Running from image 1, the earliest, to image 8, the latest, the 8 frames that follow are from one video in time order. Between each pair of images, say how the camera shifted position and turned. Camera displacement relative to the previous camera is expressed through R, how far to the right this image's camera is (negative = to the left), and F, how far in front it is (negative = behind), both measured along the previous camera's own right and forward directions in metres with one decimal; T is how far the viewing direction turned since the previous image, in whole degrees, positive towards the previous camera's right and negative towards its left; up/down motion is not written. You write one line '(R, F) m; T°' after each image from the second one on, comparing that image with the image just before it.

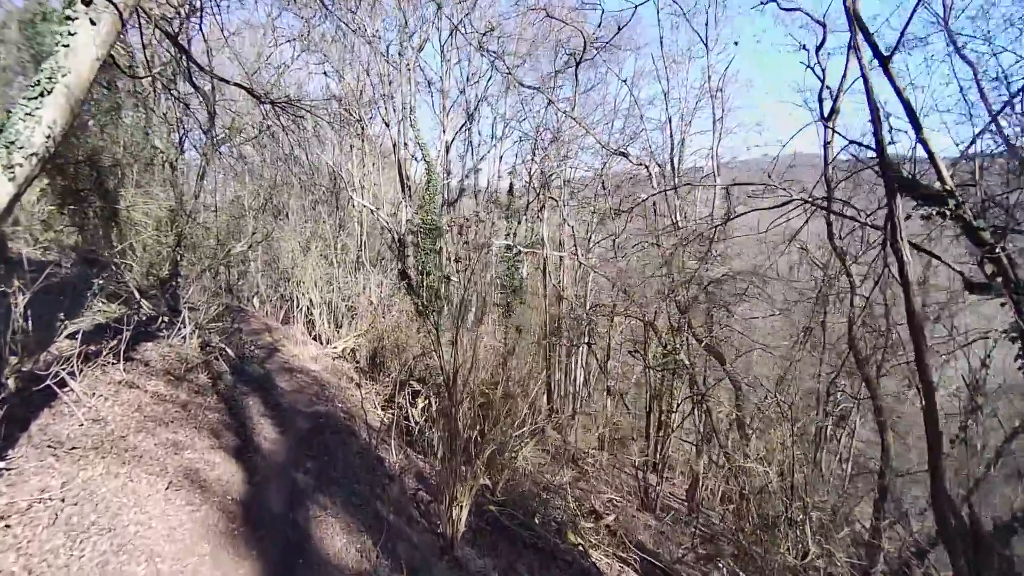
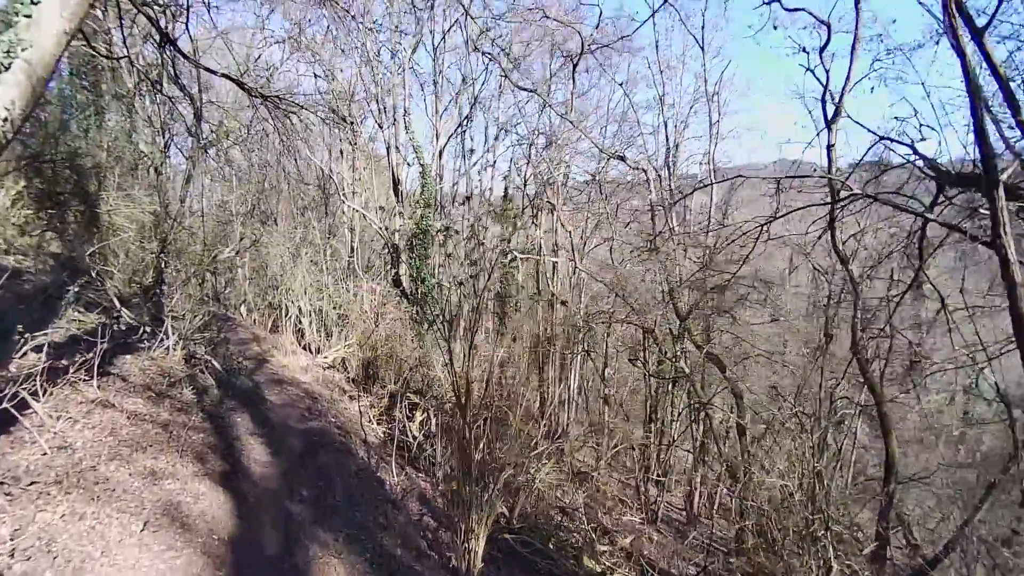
(-0.1, +0.2) m; +1°
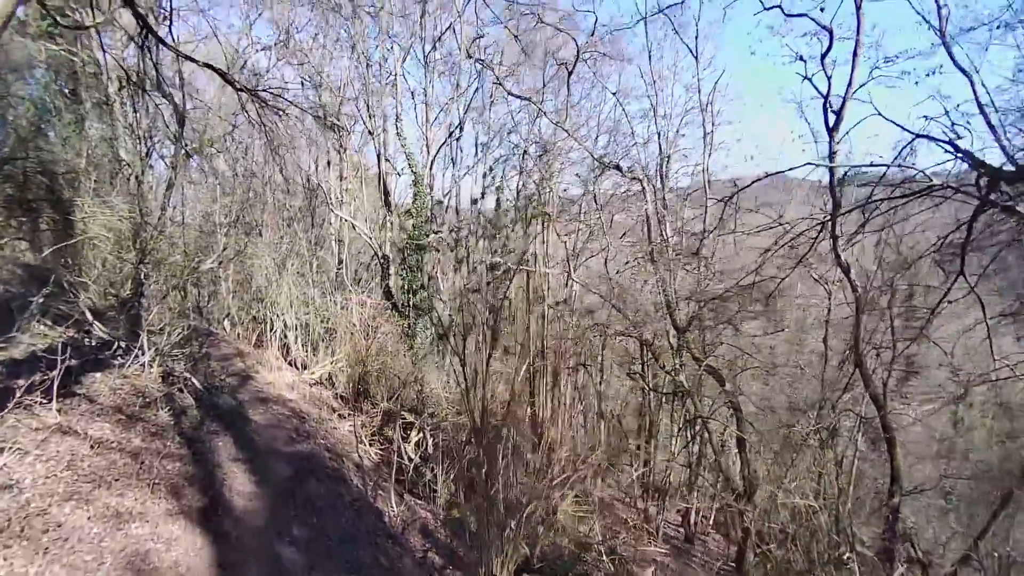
(-0.1, +0.2) m; +1°
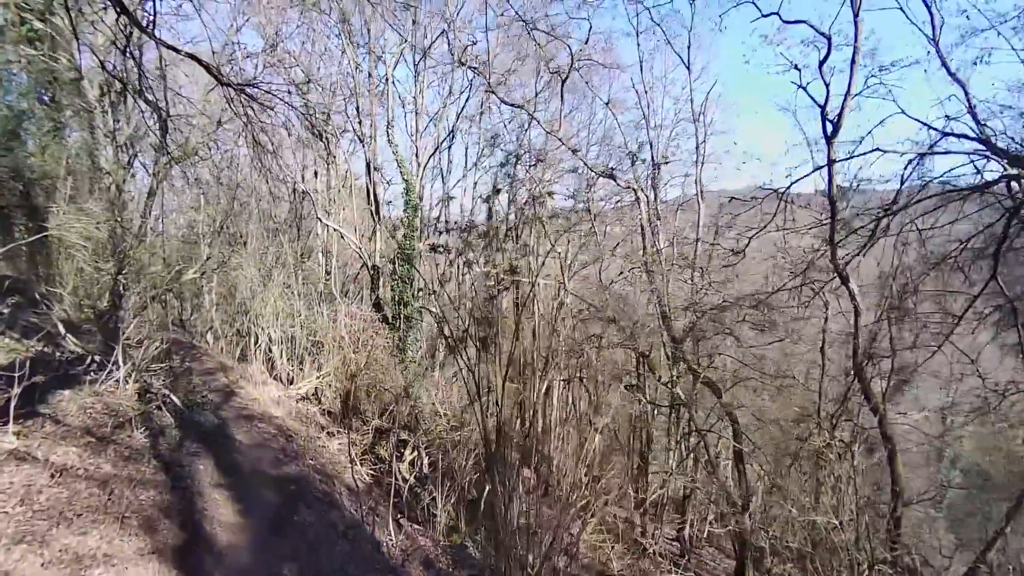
(-0.1, +0.2) m; +1°
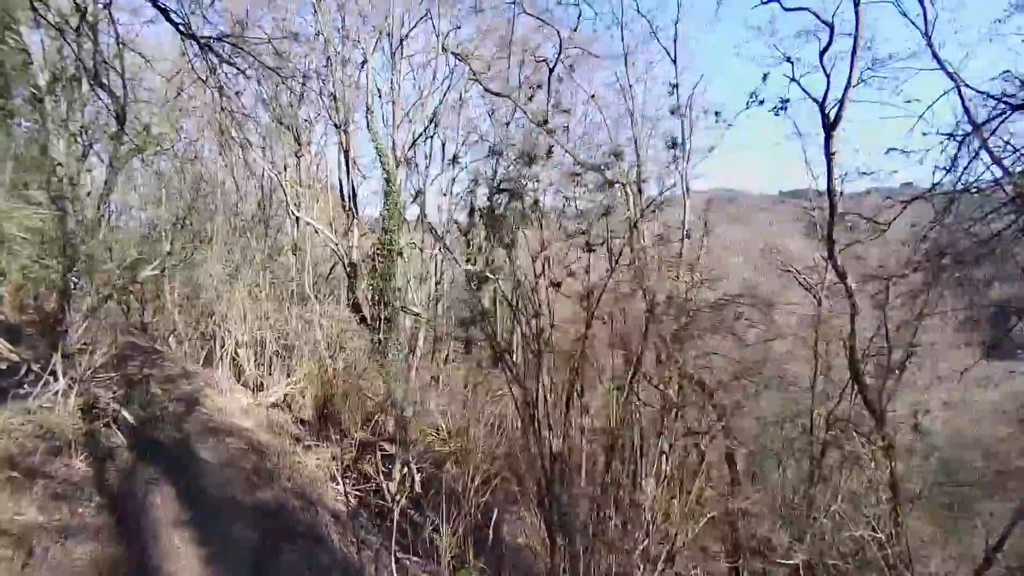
(-0.2, +0.4) m; +3°
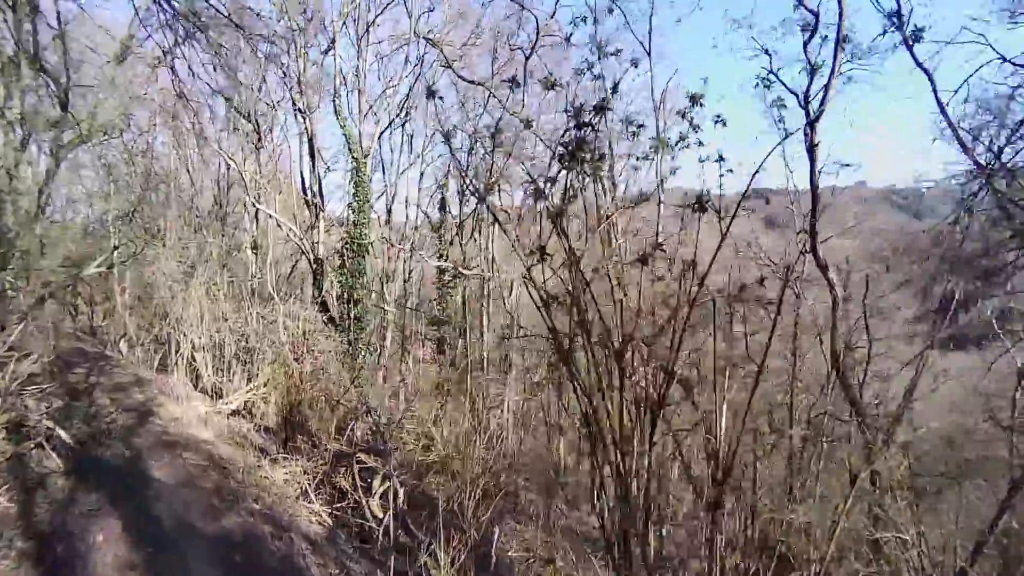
(-0.1, +0.3) m; +3°
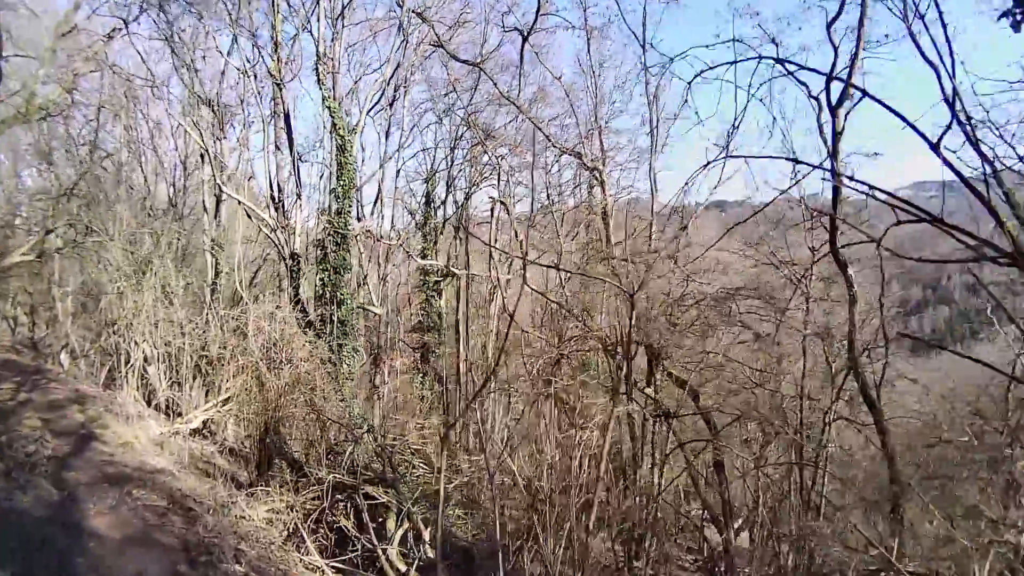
(-0.3, +0.7) m; +3°
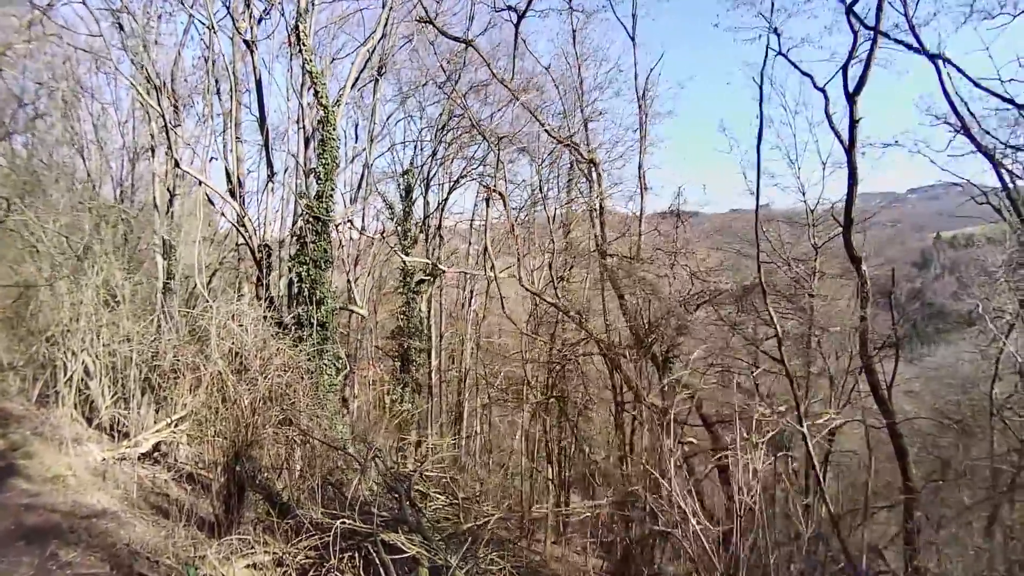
(-0.3, +0.6) m; +4°
